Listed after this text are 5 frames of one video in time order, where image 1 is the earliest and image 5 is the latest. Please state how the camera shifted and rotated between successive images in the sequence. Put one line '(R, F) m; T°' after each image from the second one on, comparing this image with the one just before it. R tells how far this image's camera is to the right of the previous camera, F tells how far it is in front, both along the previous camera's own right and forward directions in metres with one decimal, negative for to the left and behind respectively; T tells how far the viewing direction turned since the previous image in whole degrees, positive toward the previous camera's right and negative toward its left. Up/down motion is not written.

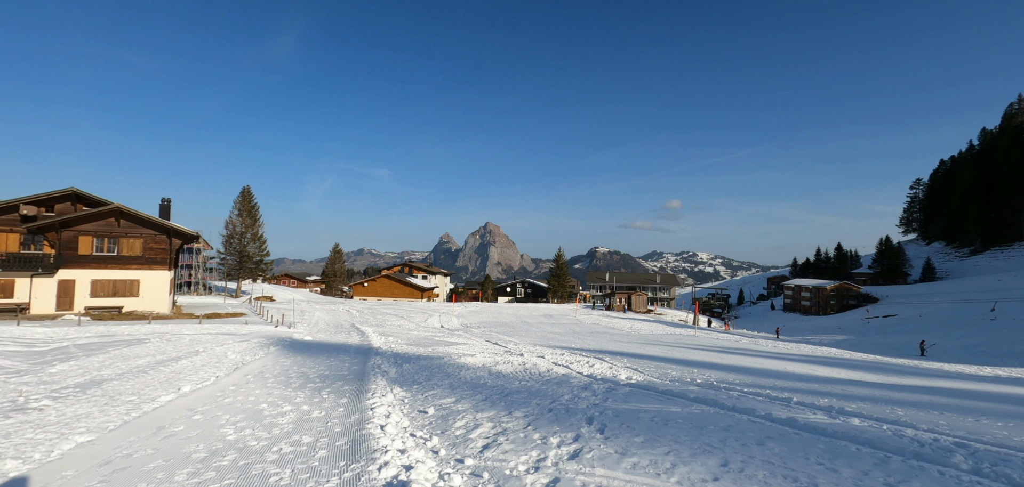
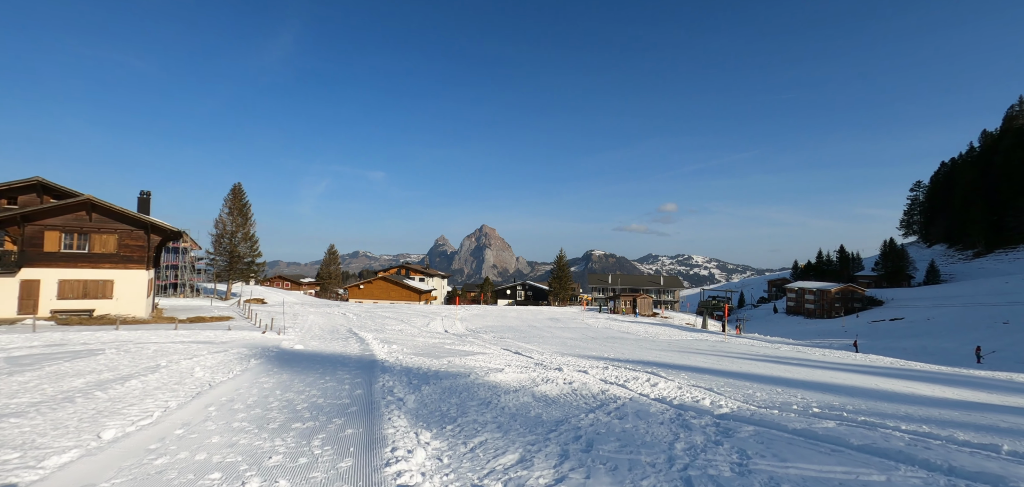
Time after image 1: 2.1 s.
(-1.4, +3.6) m; +1°
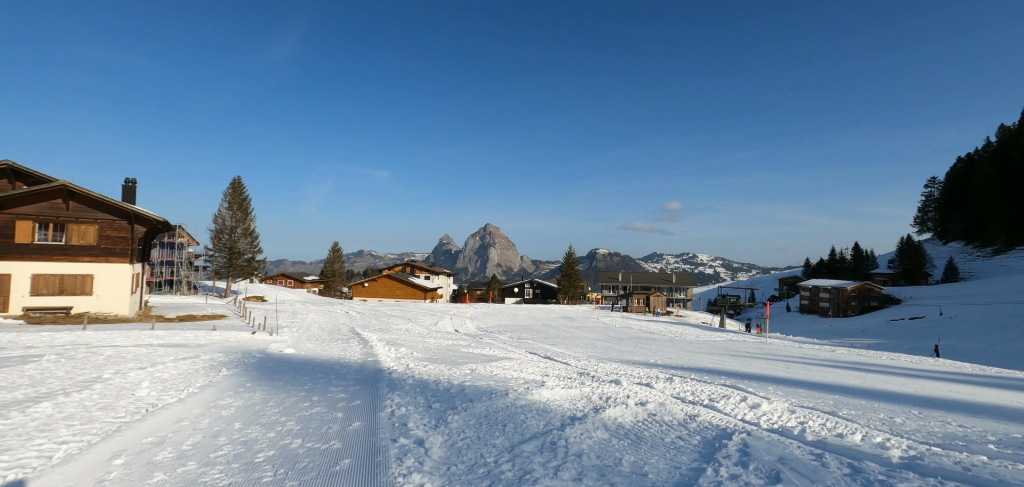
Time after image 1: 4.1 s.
(-1.0, +3.6) m; -1°
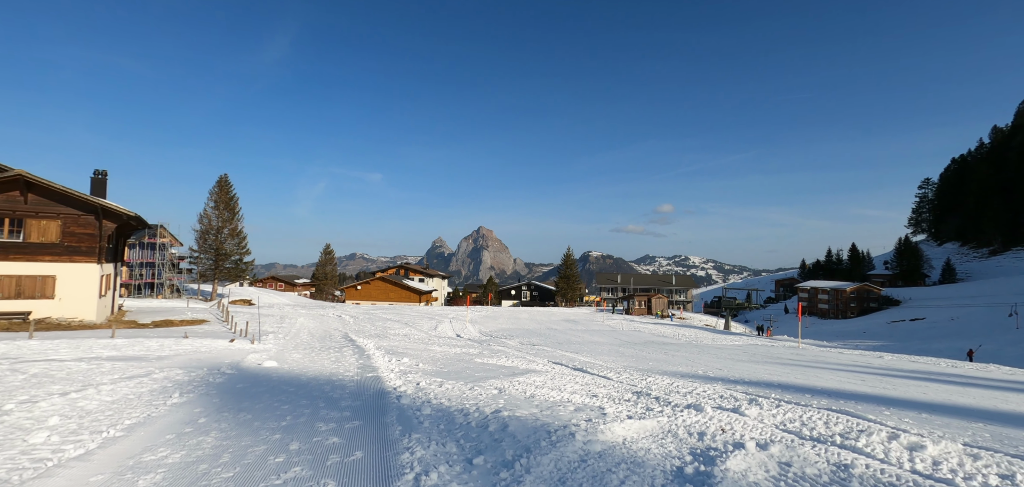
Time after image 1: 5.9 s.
(-1.1, +3.1) m; +1°
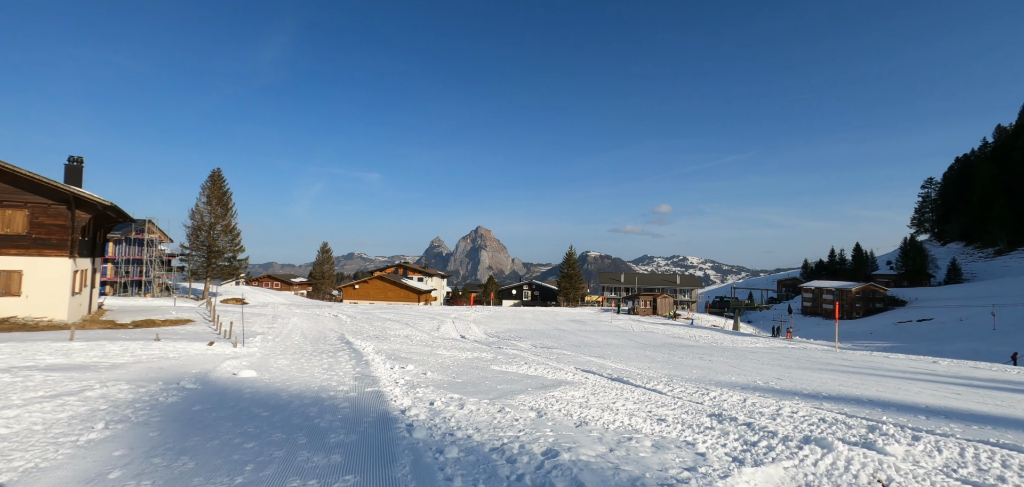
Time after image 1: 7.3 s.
(-0.8, +2.7) m; 0°
